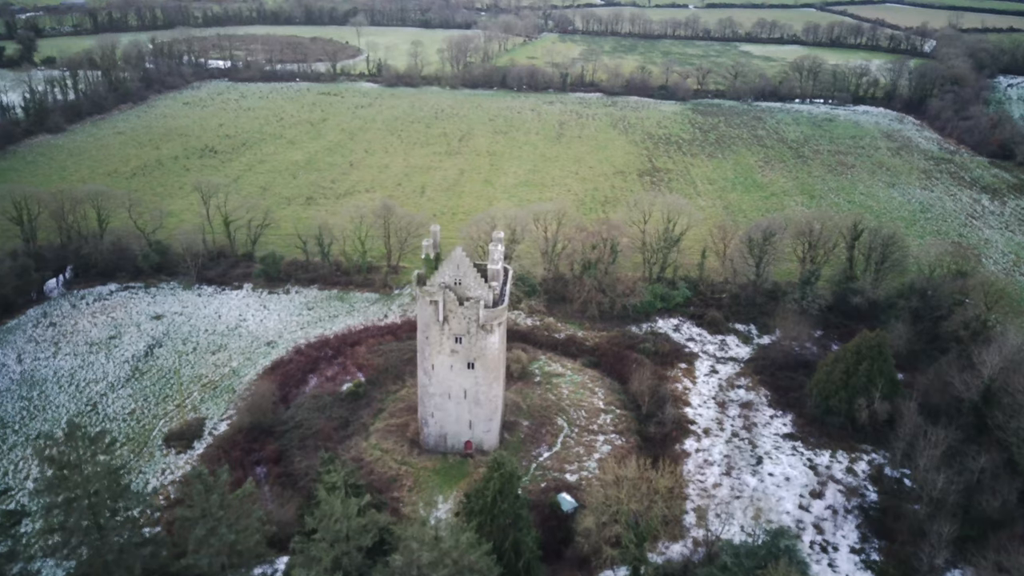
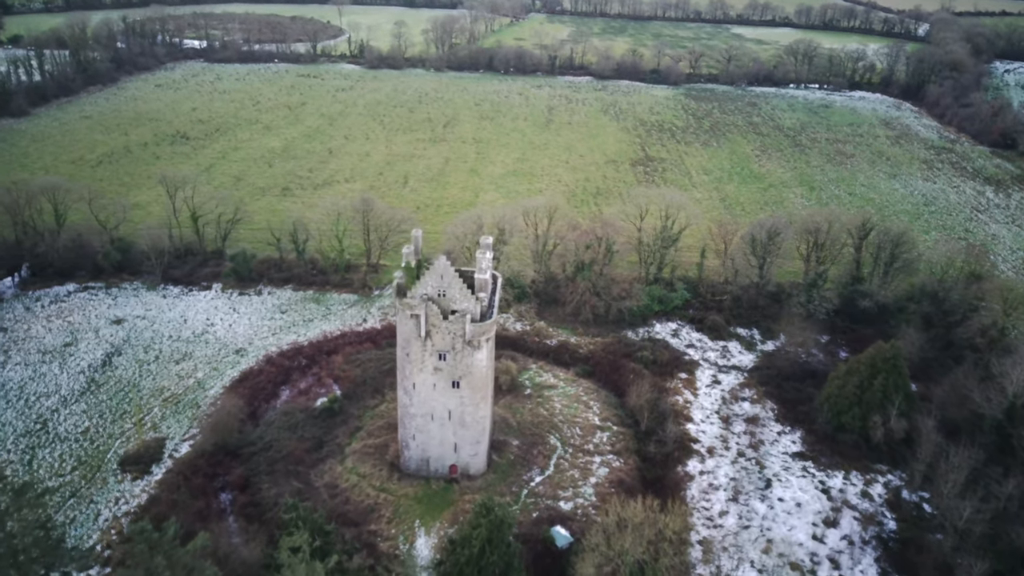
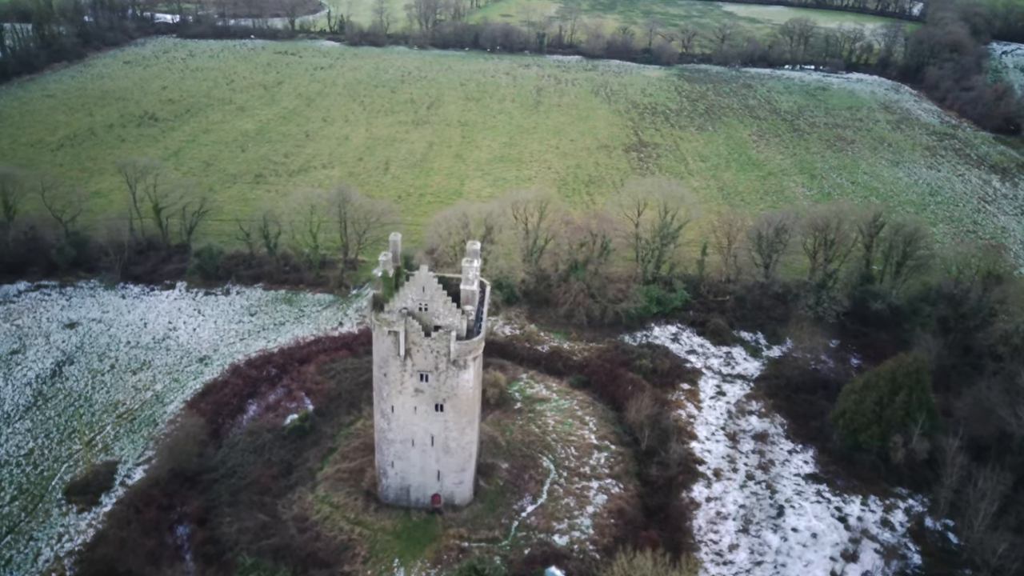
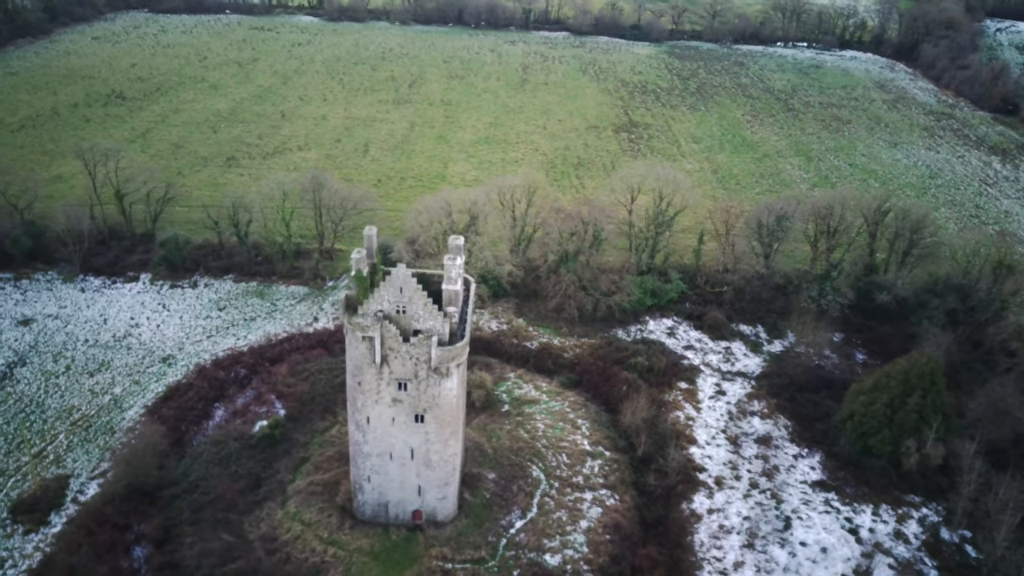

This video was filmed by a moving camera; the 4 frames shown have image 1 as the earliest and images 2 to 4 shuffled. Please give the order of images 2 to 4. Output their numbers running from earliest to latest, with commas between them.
2, 3, 4
